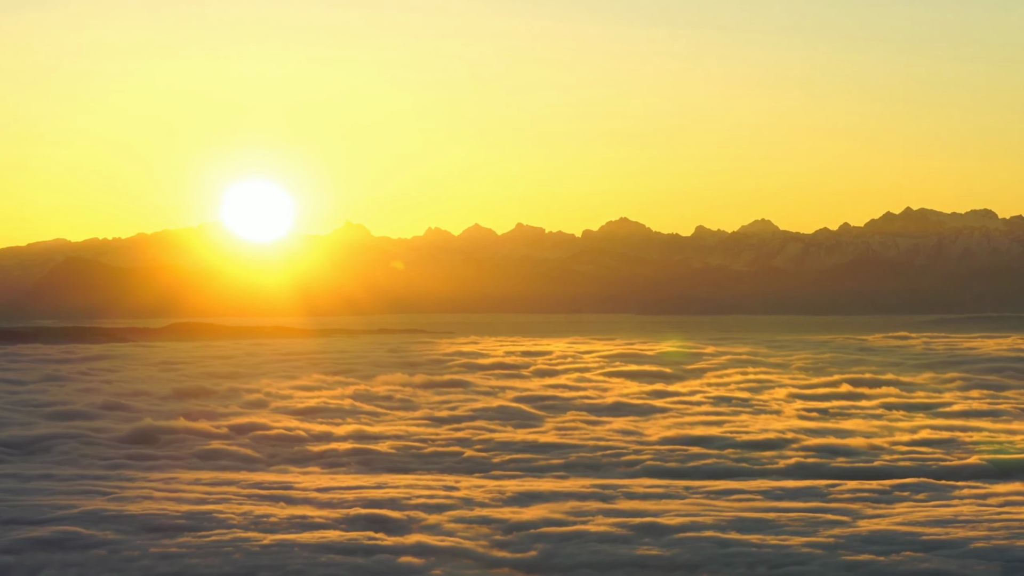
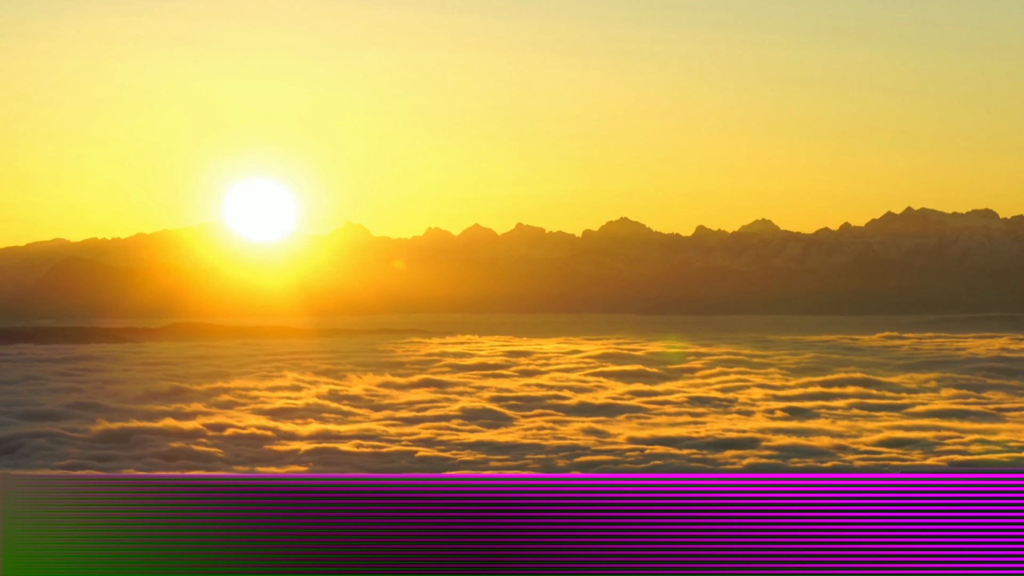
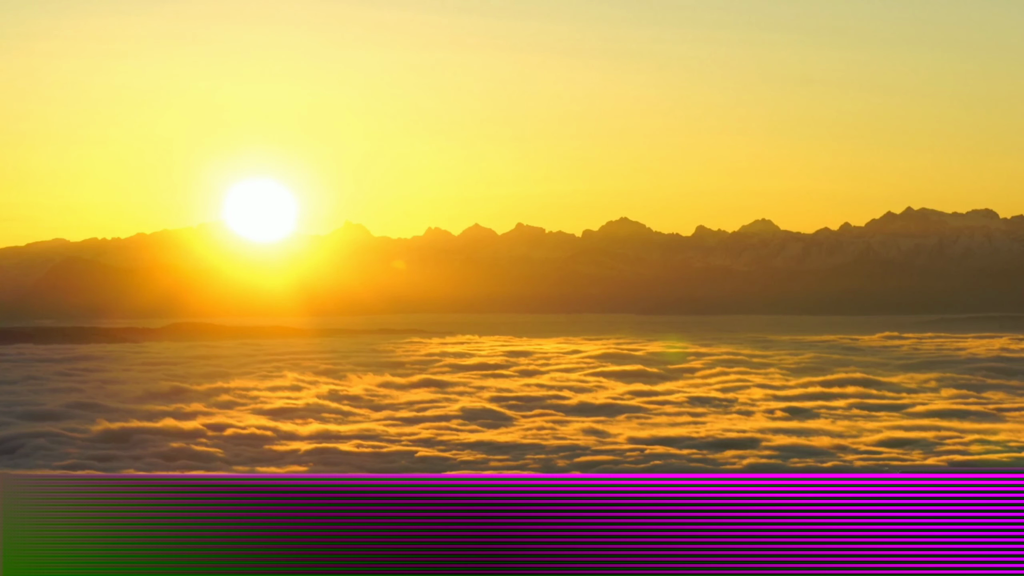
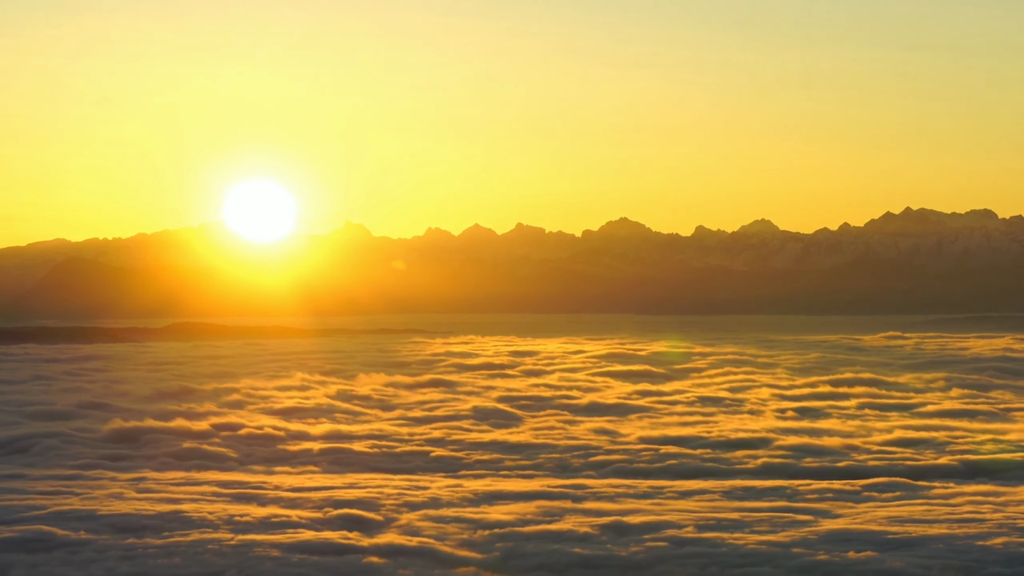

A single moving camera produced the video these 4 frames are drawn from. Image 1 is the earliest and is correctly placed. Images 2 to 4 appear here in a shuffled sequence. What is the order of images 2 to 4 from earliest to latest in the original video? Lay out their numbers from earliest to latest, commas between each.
4, 3, 2
